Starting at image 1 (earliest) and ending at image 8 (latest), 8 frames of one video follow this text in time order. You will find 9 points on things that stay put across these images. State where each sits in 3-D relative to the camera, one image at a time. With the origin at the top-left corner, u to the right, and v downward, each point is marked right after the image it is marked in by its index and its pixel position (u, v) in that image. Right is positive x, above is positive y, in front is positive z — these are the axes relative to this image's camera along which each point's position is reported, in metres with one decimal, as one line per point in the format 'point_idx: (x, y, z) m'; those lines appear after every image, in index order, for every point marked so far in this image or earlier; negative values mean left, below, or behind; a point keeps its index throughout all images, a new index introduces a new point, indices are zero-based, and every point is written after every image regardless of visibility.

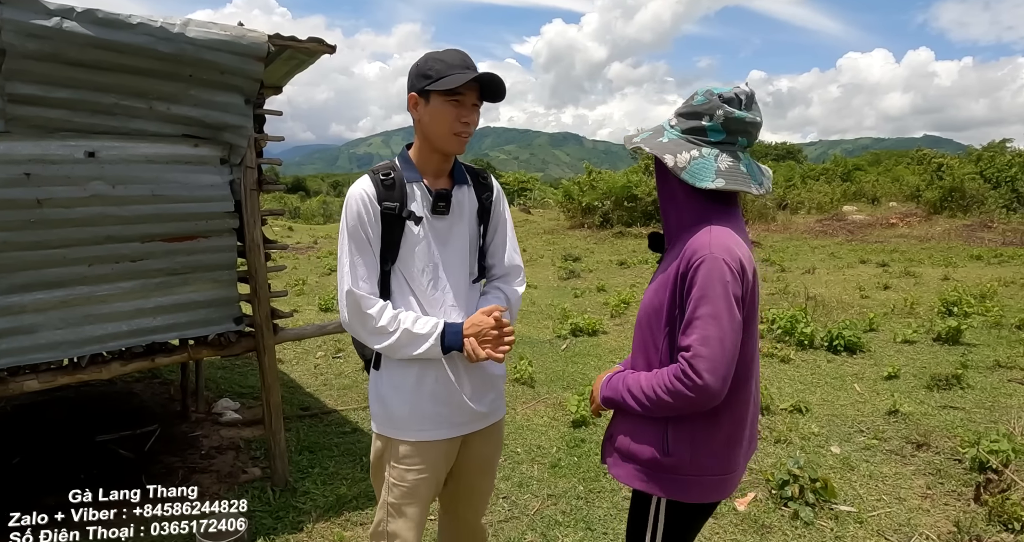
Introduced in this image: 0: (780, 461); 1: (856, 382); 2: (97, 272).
0: (+1.7, -1.3, +3.9) m
1: (+3.1, -1.0, +5.2) m
2: (-2.4, 0.0, +3.3) m
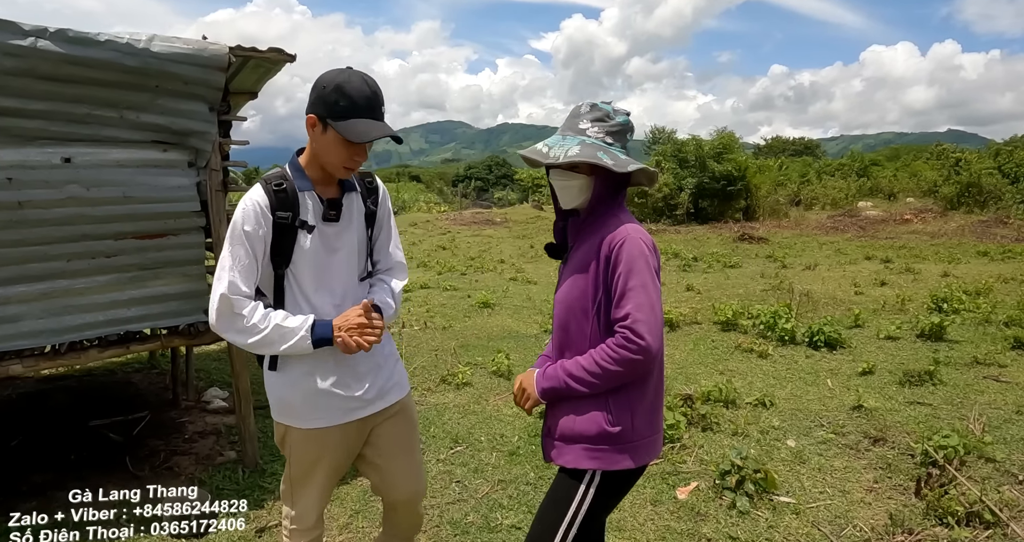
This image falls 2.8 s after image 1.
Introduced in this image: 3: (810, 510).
0: (+1.4, -1.2, +3.9) m
1: (+2.9, -1.0, +5.2) m
2: (-2.7, 0.0, +3.5) m
3: (+1.6, -1.3, +3.2) m
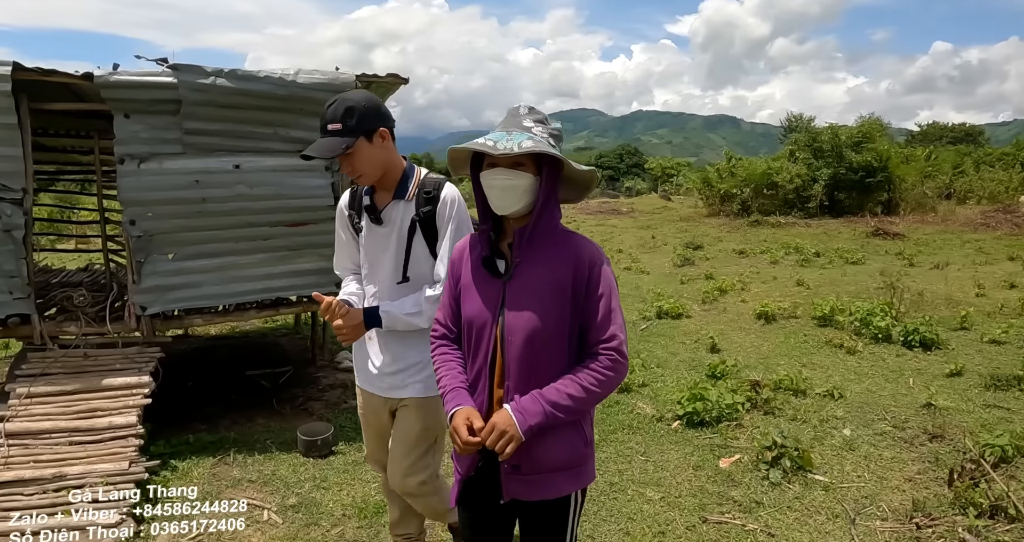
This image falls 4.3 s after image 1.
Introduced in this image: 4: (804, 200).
0: (+1.9, -1.2, +4.2) m
1: (+3.6, -0.9, +5.2) m
2: (-2.2, +0.2, +4.6) m
3: (+2.0, -1.3, +3.5) m
4: (+9.4, +2.3, +18.6) m
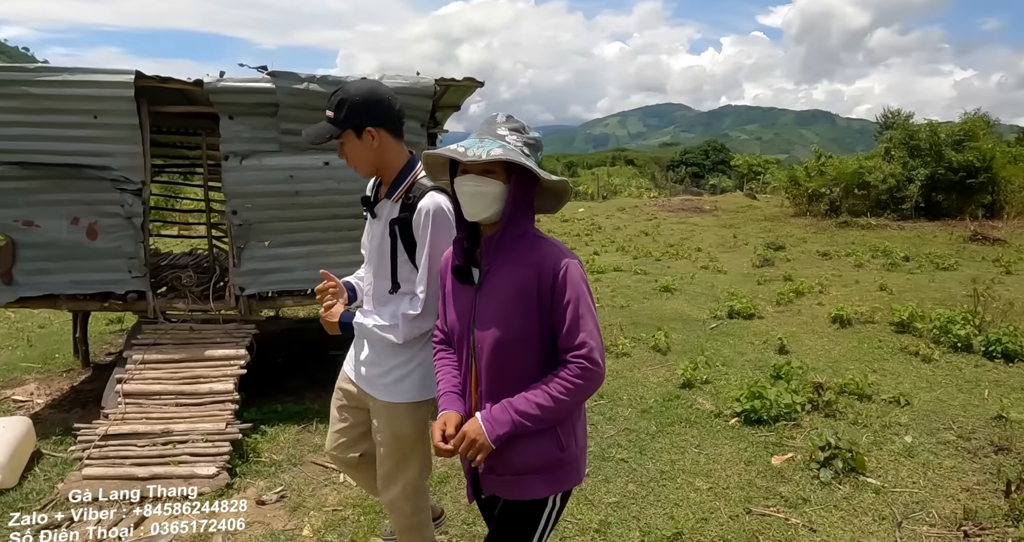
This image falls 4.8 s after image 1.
0: (+2.3, -1.2, +4.2) m
1: (+4.1, -1.0, +5.0) m
2: (-1.6, +0.3, +5.1) m
3: (+2.3, -1.3, +3.5) m
4: (+11.6, +2.1, +17.6) m
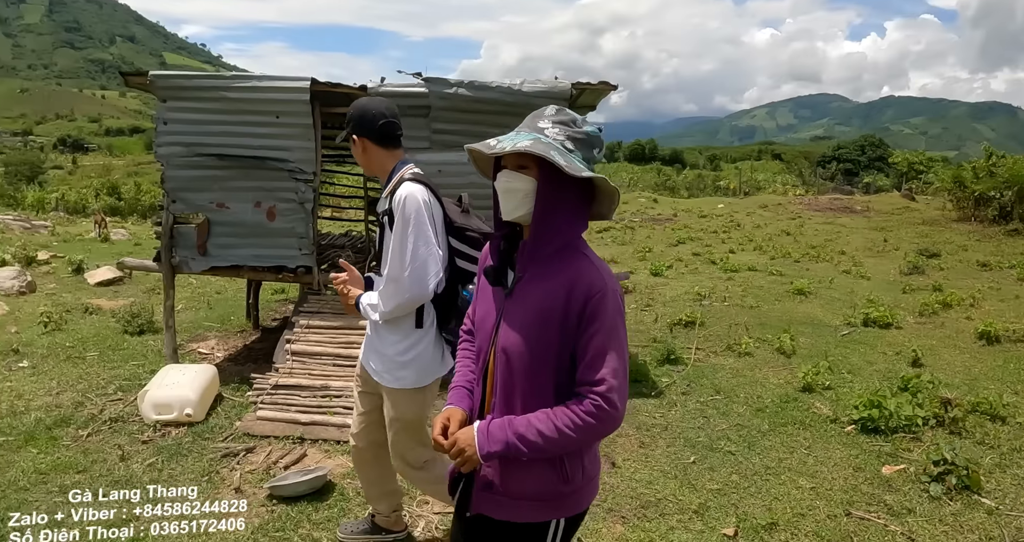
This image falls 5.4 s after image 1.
0: (+3.0, -1.3, +4.1) m
1: (+5.0, -1.2, +4.4) m
2: (-0.5, +0.4, +5.7) m
3: (+2.9, -1.4, +3.4) m
4: (+15.1, +1.7, +15.1) m
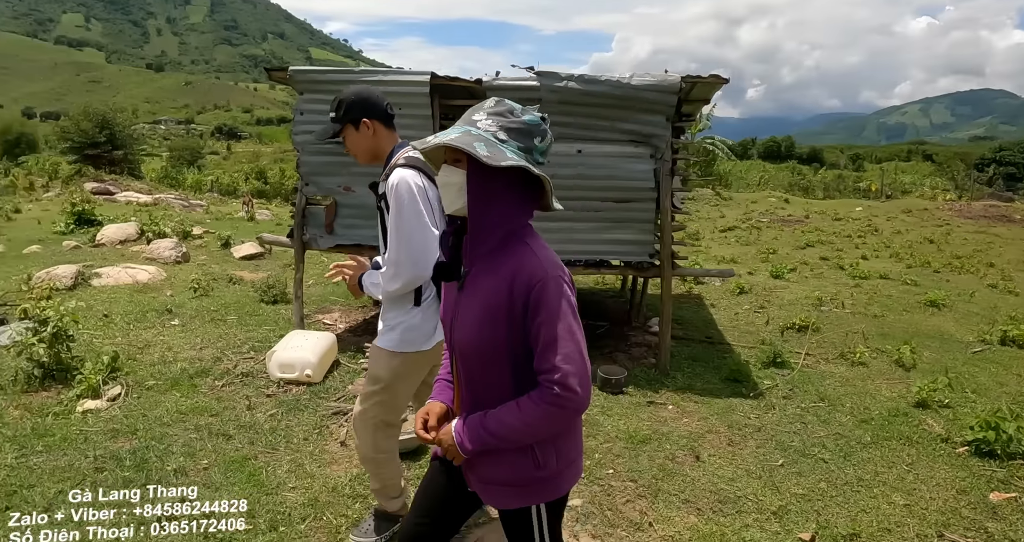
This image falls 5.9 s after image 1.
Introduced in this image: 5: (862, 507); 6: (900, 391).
0: (+3.5, -1.4, +3.7) m
1: (+5.5, -1.4, +3.6) m
2: (+0.4, +0.6, +5.9) m
3: (+3.2, -1.5, +3.0) m
4: (+17.5, +0.9, +12.4) m
5: (+2.4, -1.6, +4.0) m
6: (+4.1, -1.3, +6.2) m
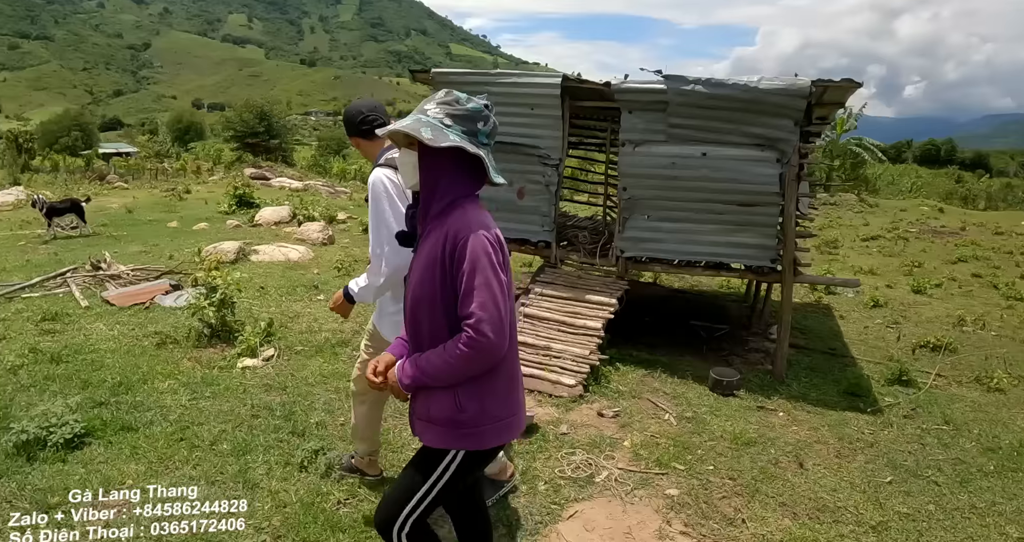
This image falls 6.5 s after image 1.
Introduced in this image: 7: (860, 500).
0: (+4.1, -1.6, +3.4) m
1: (+6.1, -1.7, +3.0) m
2: (+1.7, +0.6, +6.1) m
3: (+3.7, -1.7, +2.8) m
4: (+19.6, -0.2, +9.1) m
5: (+3.1, -1.8, +3.9) m
6: (+5.2, -1.5, +5.8) m
7: (+2.7, -1.8, +4.6) m
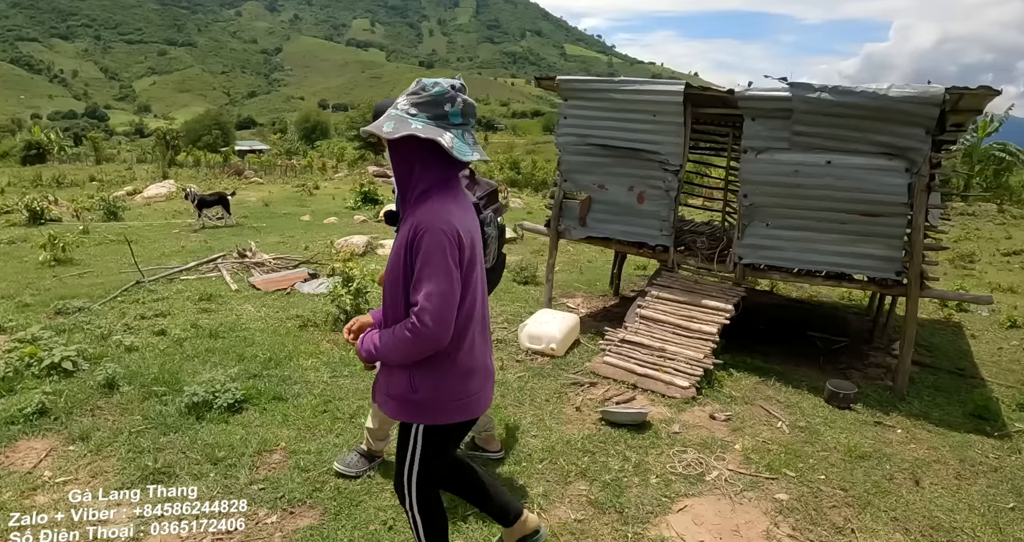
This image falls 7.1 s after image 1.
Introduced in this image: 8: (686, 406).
0: (+4.9, -1.8, +3.2) m
1: (+6.7, -2.0, +2.5) m
2: (+3.0, +0.4, +6.3) m
3: (+4.3, -1.9, +2.7) m
4: (+21.2, -1.0, +6.1) m
5: (+3.9, -1.9, +3.9) m
6: (+6.4, -1.8, +5.4) m
7: (+3.7, -2.0, +4.6) m
8: (+1.9, -1.5, +6.4) m
